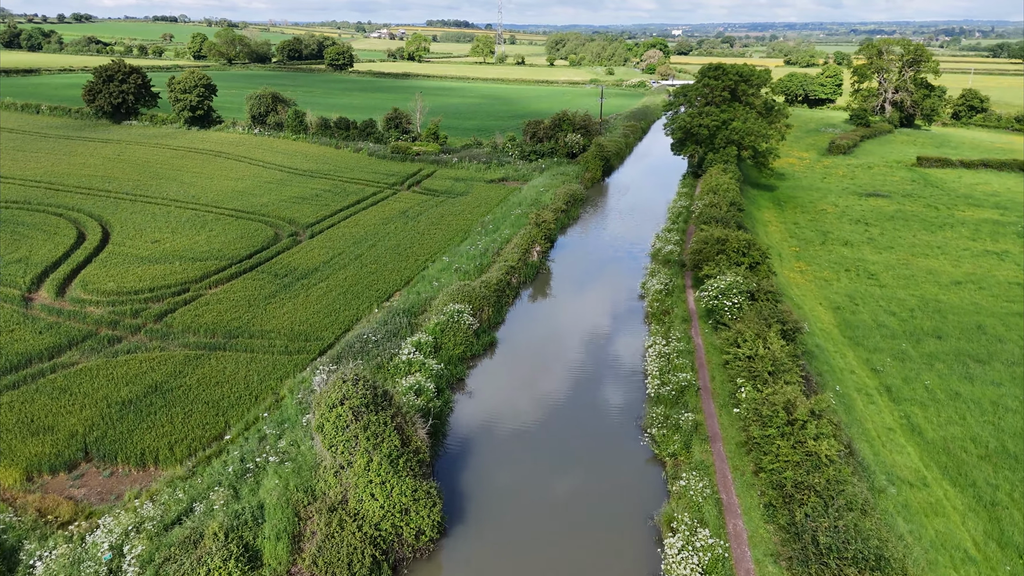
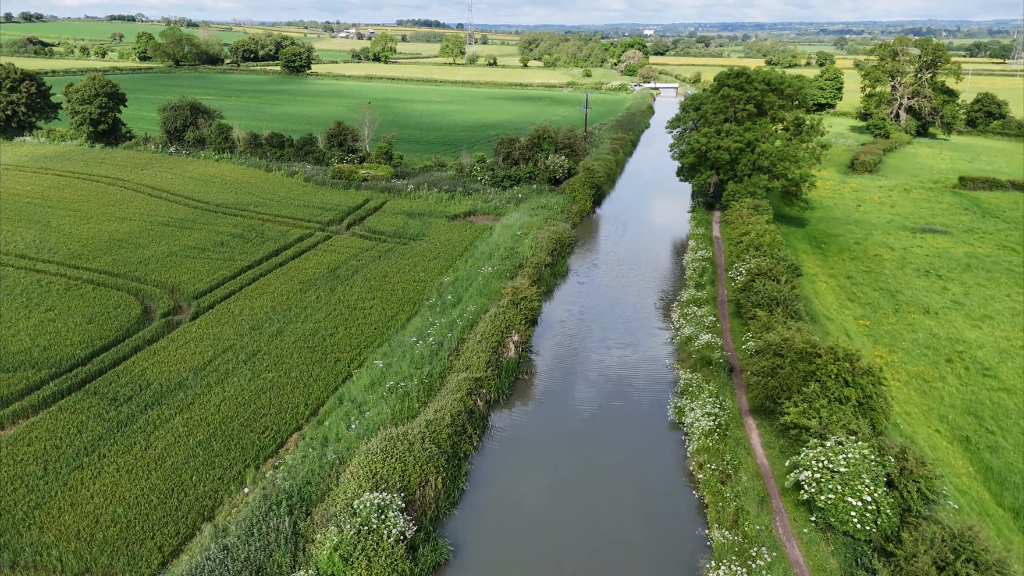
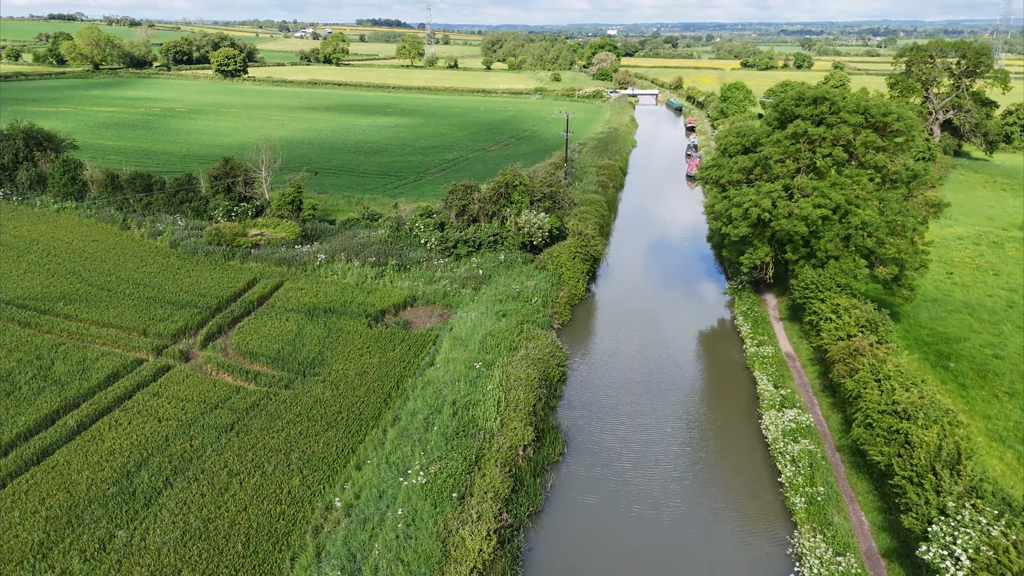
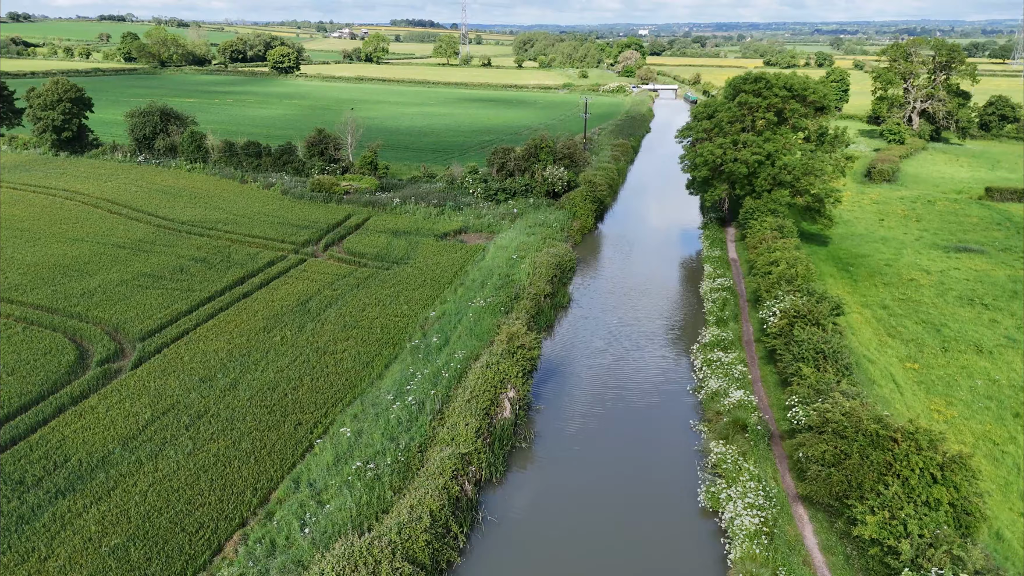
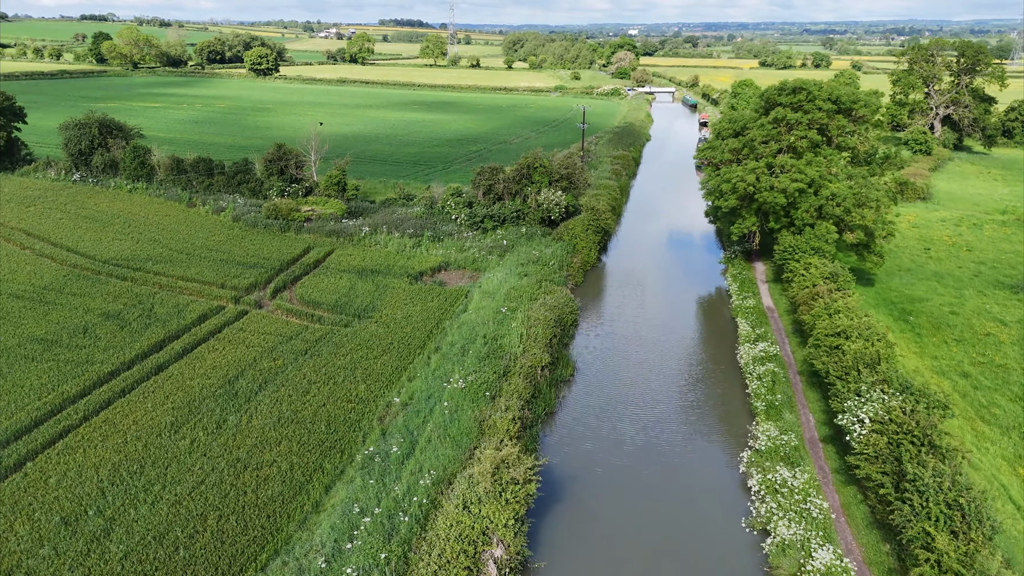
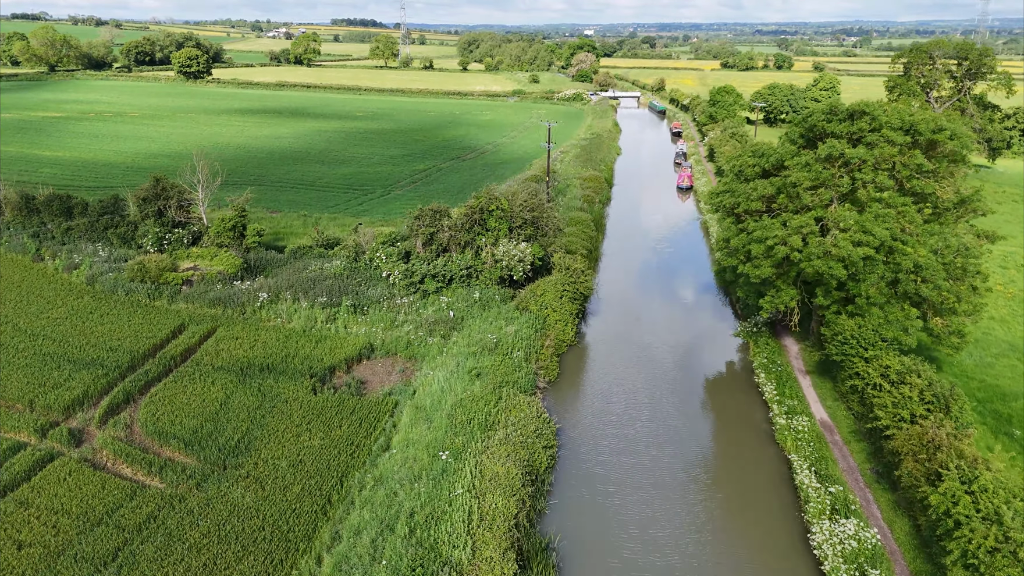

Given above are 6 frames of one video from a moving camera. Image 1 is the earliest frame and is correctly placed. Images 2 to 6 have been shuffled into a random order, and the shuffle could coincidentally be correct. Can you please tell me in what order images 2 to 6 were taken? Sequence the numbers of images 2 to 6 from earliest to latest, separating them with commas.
2, 4, 5, 3, 6
